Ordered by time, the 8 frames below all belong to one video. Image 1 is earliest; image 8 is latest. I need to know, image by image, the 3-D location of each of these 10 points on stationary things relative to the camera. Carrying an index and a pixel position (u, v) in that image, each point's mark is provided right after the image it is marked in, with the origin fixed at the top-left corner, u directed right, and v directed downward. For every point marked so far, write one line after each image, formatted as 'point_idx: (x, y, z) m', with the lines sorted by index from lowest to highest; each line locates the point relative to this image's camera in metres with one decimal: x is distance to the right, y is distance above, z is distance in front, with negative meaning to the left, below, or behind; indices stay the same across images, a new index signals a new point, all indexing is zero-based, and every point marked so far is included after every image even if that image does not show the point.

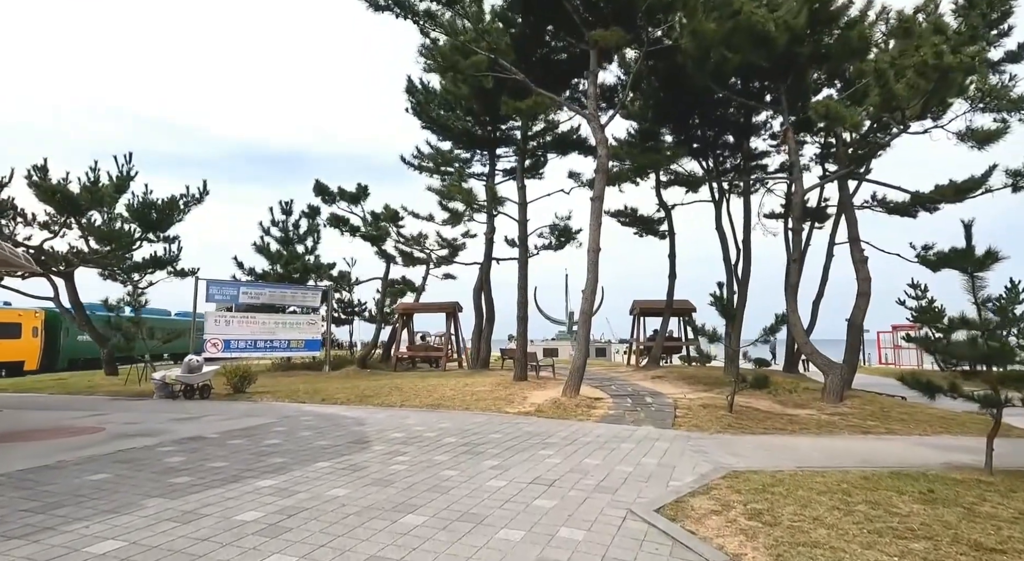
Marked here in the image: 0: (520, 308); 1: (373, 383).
0: (+0.2, -0.7, +14.5) m
1: (-3.3, -2.4, +14.6) m
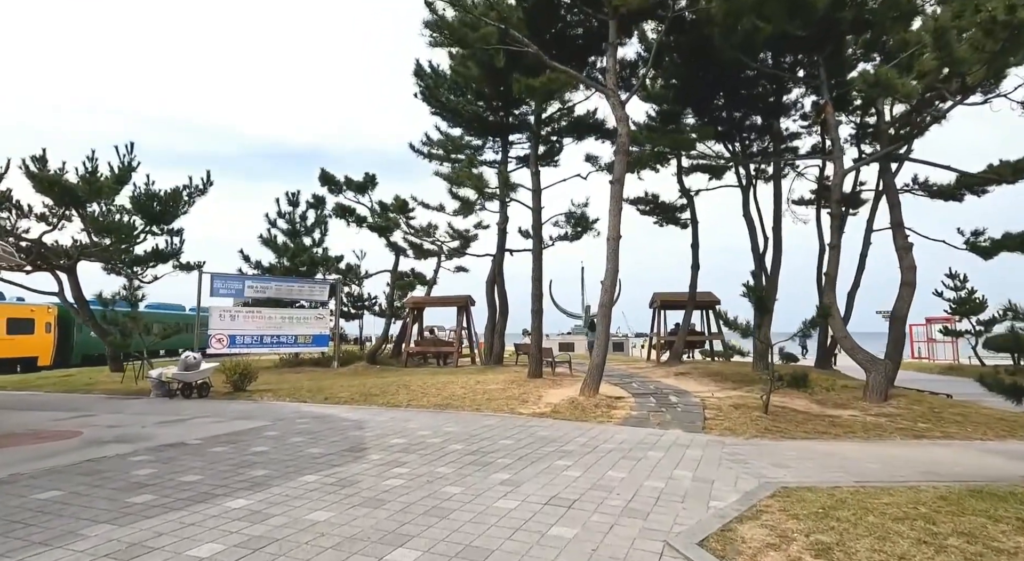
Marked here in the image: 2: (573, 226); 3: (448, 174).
0: (+0.5, -0.5, +13.7) m
1: (-3.0, -2.3, +13.9) m
2: (+1.4, +1.3, +14.6) m
3: (-1.5, +2.4, +13.6) m
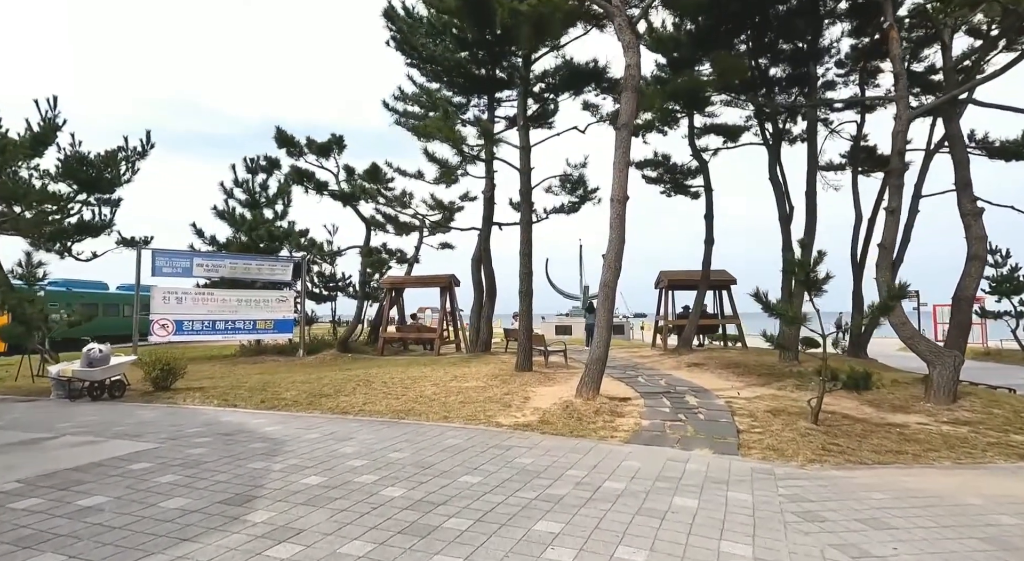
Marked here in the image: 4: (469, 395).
0: (+0.2, 0.0, +11.6) m
1: (-3.3, -1.8, +11.8) m
2: (+1.1, +1.8, +12.4) m
3: (-1.8, +2.9, +11.4) m
4: (-0.6, -1.7, +9.0) m
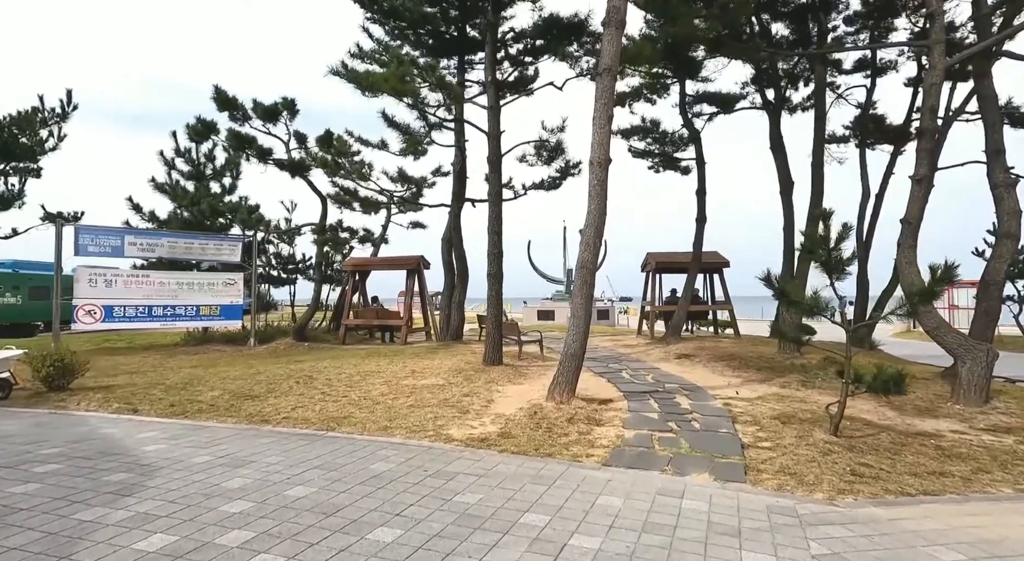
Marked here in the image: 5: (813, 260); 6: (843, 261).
0: (-0.3, +0.3, +10.2) m
1: (-3.8, -1.5, +10.4) m
2: (+0.6, +2.1, +11.0) m
3: (-2.3, +3.2, +9.9) m
4: (-1.1, -1.4, +7.6) m
5: (+3.1, +0.2, +6.2) m
6: (+3.3, +0.2, +6.1) m
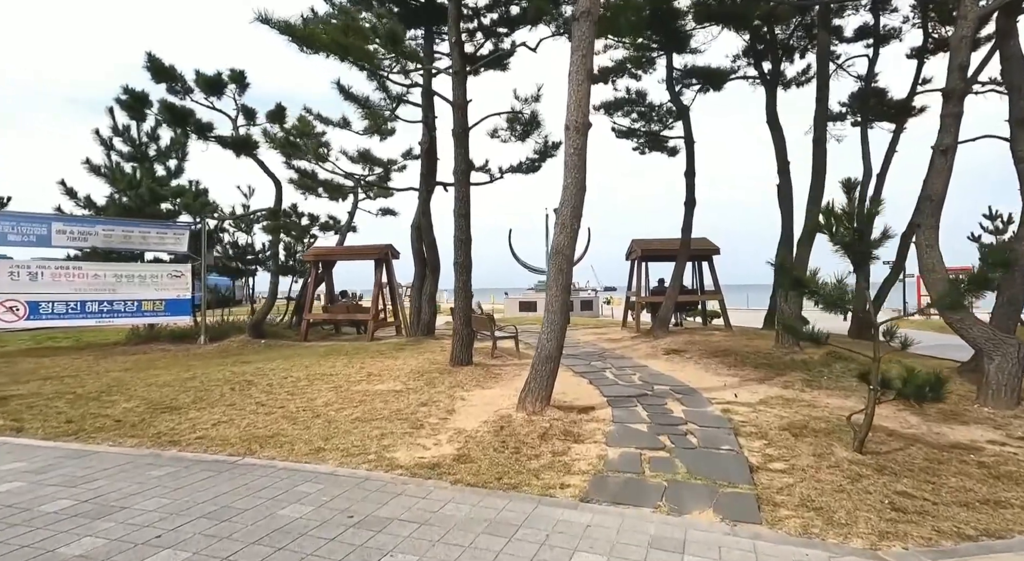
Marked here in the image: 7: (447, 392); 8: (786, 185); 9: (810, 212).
0: (-0.7, +0.5, +9.1) m
1: (-4.2, -1.3, +9.2) m
2: (+0.1, +2.3, +9.9) m
3: (-2.8, +3.3, +8.7) m
4: (-1.5, -1.3, +6.5) m
5: (+2.7, +0.3, +5.2) m
6: (+2.9, +0.3, +5.0) m
7: (-0.8, -1.3, +7.2) m
8: (+4.9, +1.7, +10.9) m
9: (+4.9, +1.1, +10.2) m
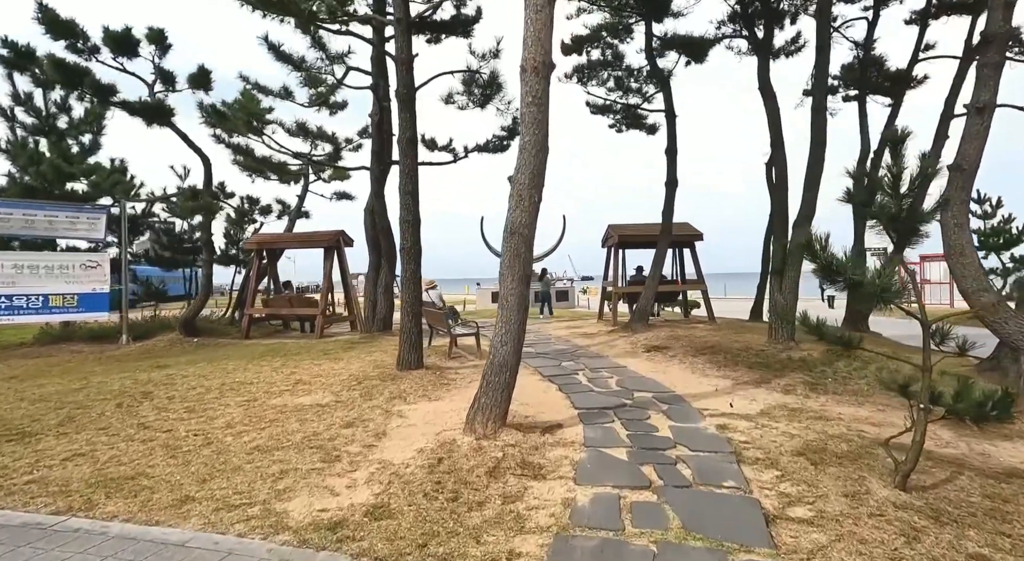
0: (-1.3, +0.6, +7.7) m
1: (-4.8, -1.2, +7.7) m
2: (-0.5, +2.4, +8.5) m
3: (-3.3, +3.4, +7.2) m
4: (-1.9, -1.2, +5.2) m
5: (+2.3, +0.4, +4.0) m
6: (+2.5, +0.4, +3.8) m
7: (-1.2, -1.2, +5.9) m
8: (+4.2, +1.9, +9.7) m
9: (+4.3, +1.3, +9.0) m
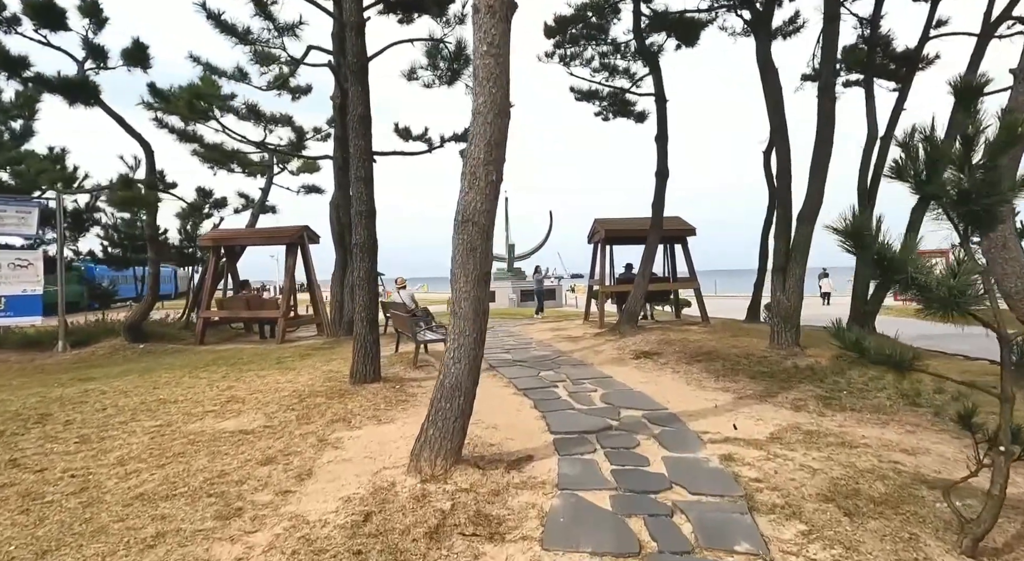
0: (-1.6, +0.6, +6.7) m
1: (-5.1, -1.2, +6.7) m
2: (-0.8, +2.4, +7.5) m
3: (-3.6, +3.4, +6.2) m
4: (-2.2, -1.3, +4.2) m
5: (+2.0, +0.4, +3.0) m
6: (+2.3, +0.4, +2.9) m
7: (-1.5, -1.2, +4.9) m
8: (+3.9, +1.9, +8.8) m
9: (+4.0, +1.3, +8.1) m
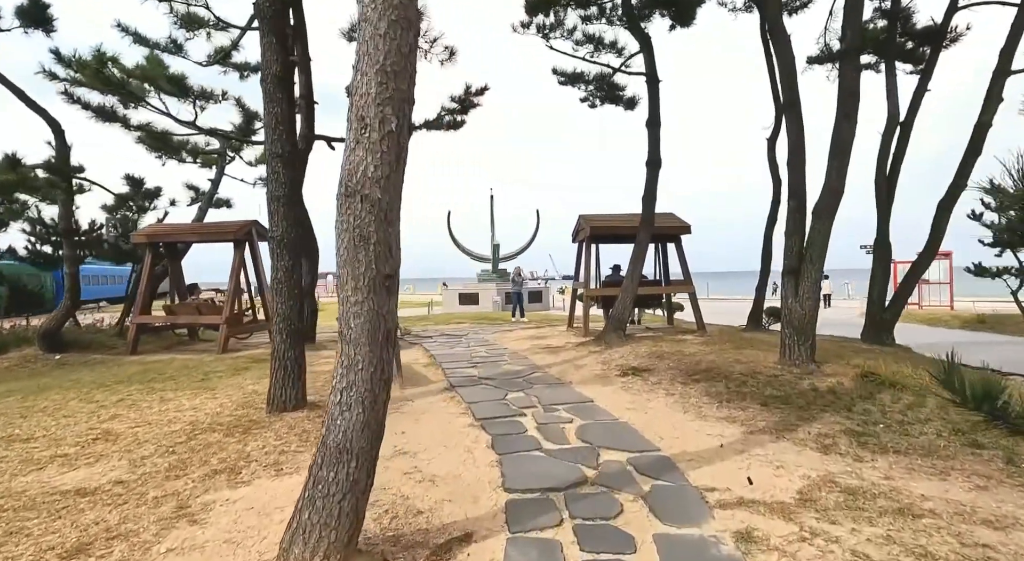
0: (-2.0, +0.6, +5.4) m
1: (-5.5, -1.3, +5.3) m
2: (-1.2, +2.4, +6.2) m
3: (-4.0, +3.4, +4.8) m
4: (-2.6, -1.3, +2.8) m
5: (+1.7, +0.4, +1.7) m
6: (+1.9, +0.4, +1.6) m
7: (-1.9, -1.2, +3.6) m
8: (+3.5, +1.9, +7.6) m
9: (+3.6, +1.3, +6.9) m
